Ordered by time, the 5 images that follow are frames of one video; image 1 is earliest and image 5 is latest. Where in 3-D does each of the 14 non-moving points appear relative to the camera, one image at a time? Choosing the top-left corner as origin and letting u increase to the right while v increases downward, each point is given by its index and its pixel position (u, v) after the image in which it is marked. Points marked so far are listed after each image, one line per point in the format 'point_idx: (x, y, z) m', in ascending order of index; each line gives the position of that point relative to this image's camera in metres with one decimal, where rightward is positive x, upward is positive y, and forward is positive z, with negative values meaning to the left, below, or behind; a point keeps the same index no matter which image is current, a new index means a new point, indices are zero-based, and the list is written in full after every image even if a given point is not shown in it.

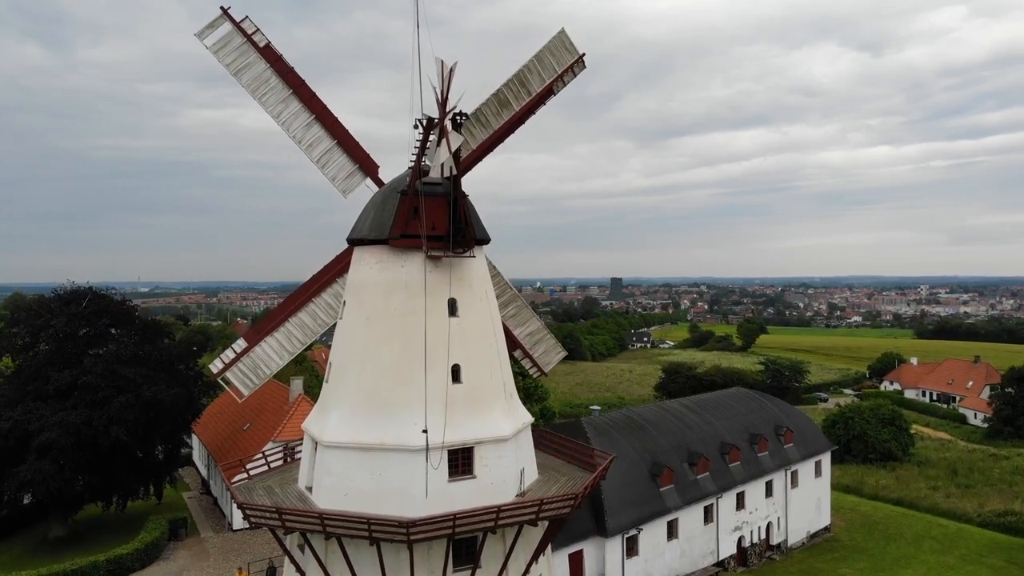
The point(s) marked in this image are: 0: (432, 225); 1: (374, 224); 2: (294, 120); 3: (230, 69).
0: (-1.5, +1.3, +10.8) m
1: (-2.7, +1.3, +11.1) m
2: (-4.9, +3.7, +12.7) m
3: (-6.2, +4.7, +12.4) m
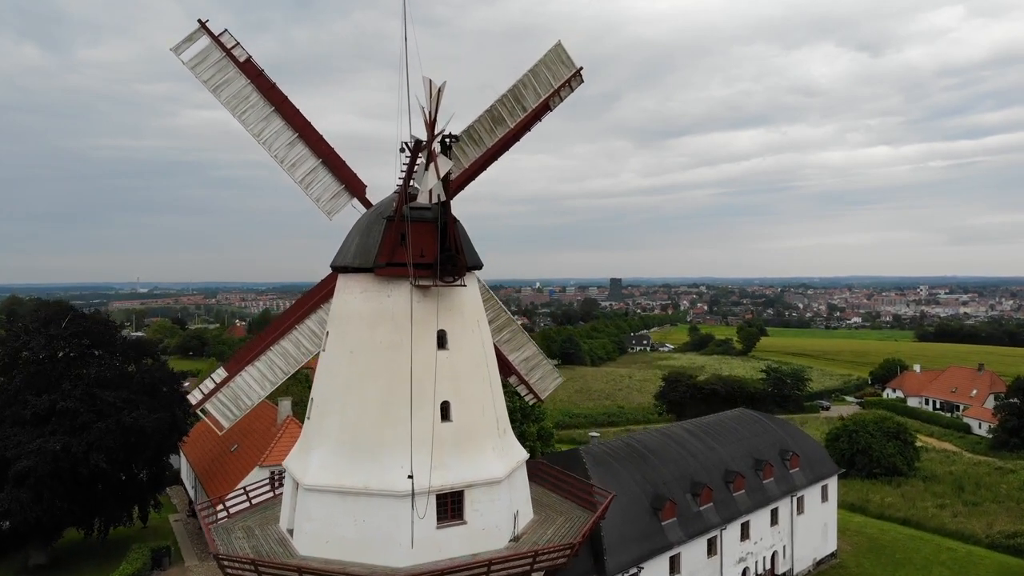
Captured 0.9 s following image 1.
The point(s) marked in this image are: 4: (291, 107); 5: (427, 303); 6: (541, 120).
0: (-1.7, +0.7, +10.2) m
1: (-2.8, +0.7, +10.4) m
2: (-5.0, +3.1, +12.1) m
3: (-6.3, +4.2, +11.8) m
4: (-4.7, +3.8, +12.1) m
5: (-1.6, -0.3, +10.3) m
6: (+0.7, +3.9, +13.3) m
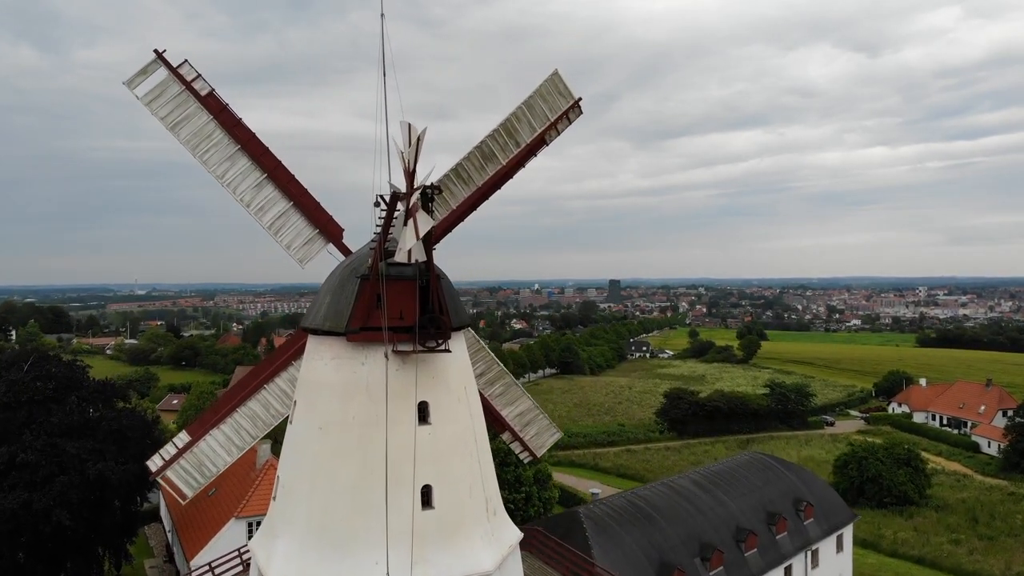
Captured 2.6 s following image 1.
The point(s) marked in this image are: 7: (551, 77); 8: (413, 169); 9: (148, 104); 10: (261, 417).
0: (-1.8, -0.4, +9.0) m
1: (-3.0, -0.4, +9.3) m
2: (-5.2, +2.0, +10.9) m
3: (-6.5, +3.1, +10.6) m
4: (-4.8, +2.7, +10.9) m
5: (-1.7, -1.4, +9.1) m
6: (+0.5, +2.8, +12.2) m
7: (+0.8, +4.5, +12.1) m
8: (-1.6, +1.9, +9.1) m
9: (-6.8, +3.4, +10.6) m
10: (-5.0, -2.6, +11.3) m
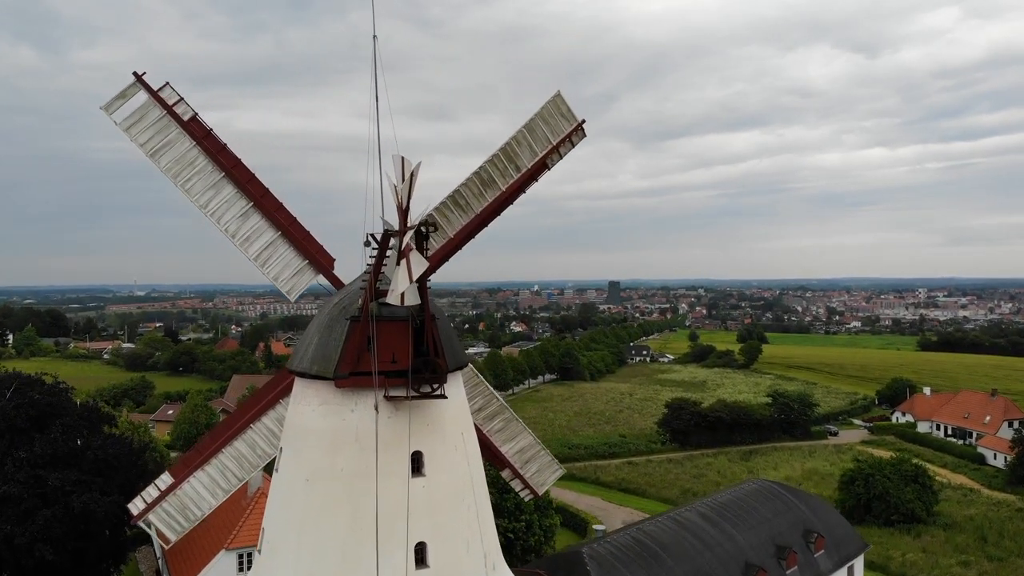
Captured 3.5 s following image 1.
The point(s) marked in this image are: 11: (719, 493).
0: (-1.8, -1.1, +8.5) m
1: (-3.0, -1.0, +8.7) m
2: (-5.2, +1.4, +10.3) m
3: (-6.5, +2.4, +10.0) m
4: (-4.8, +2.1, +10.3) m
5: (-1.7, -2.0, +8.6) m
6: (+0.5, +2.2, +11.6) m
7: (+0.8, +3.9, +11.5) m
8: (-1.6, +1.3, +8.5) m
9: (-6.8, +2.8, +10.0) m
10: (-5.0, -3.2, +10.7) m
11: (+6.5, -6.4, +18.1) m
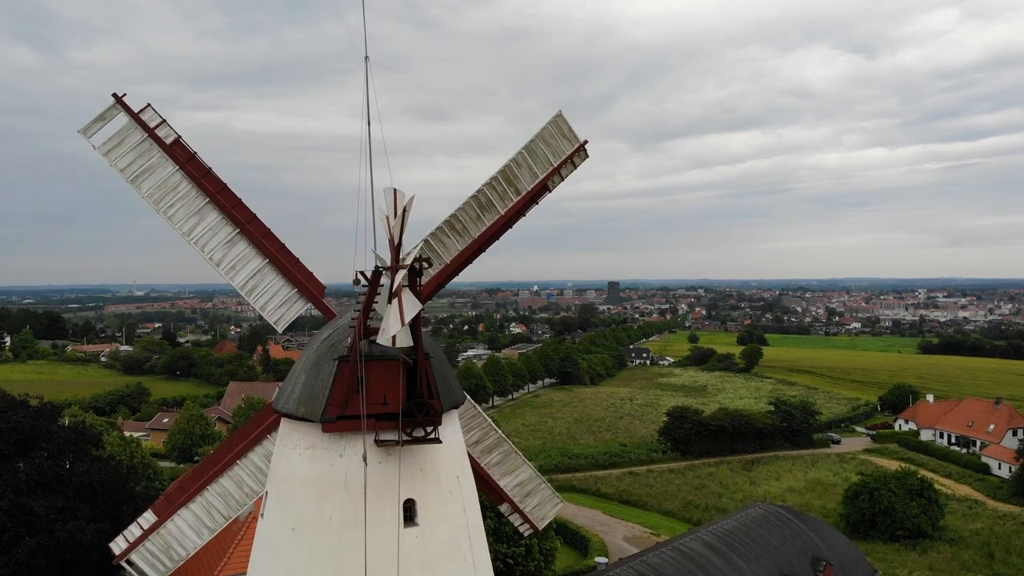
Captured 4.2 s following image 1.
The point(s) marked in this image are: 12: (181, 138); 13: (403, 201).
0: (-1.9, -1.6, +8.0) m
1: (-3.0, -1.6, +8.2) m
2: (-5.2, +0.9, +9.8) m
3: (-6.5, +1.9, +9.5) m
4: (-4.9, +1.5, +9.9) m
5: (-1.7, -2.5, +8.1) m
6: (+0.5, +1.6, +11.1) m
7: (+0.8, +3.3, +11.0) m
8: (-1.6, +0.7, +8.0) m
9: (-6.8, +2.3, +9.5) m
10: (-5.0, -3.7, +10.2) m
11: (+6.5, -6.9, +17.6) m
12: (-5.6, +2.6, +9.7) m
13: (-1.7, +1.3, +8.6) m
